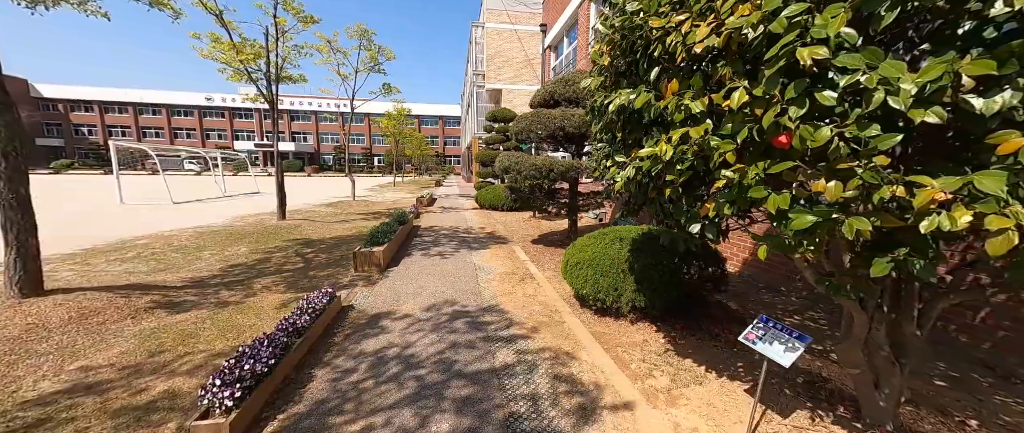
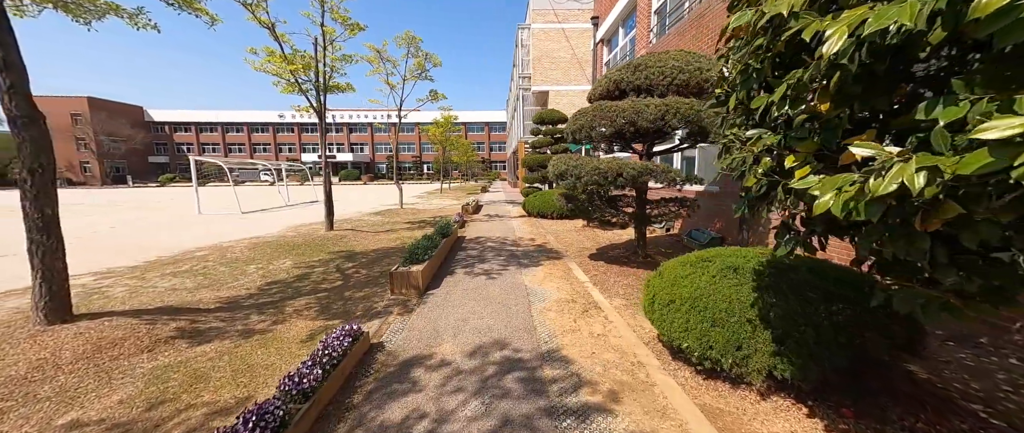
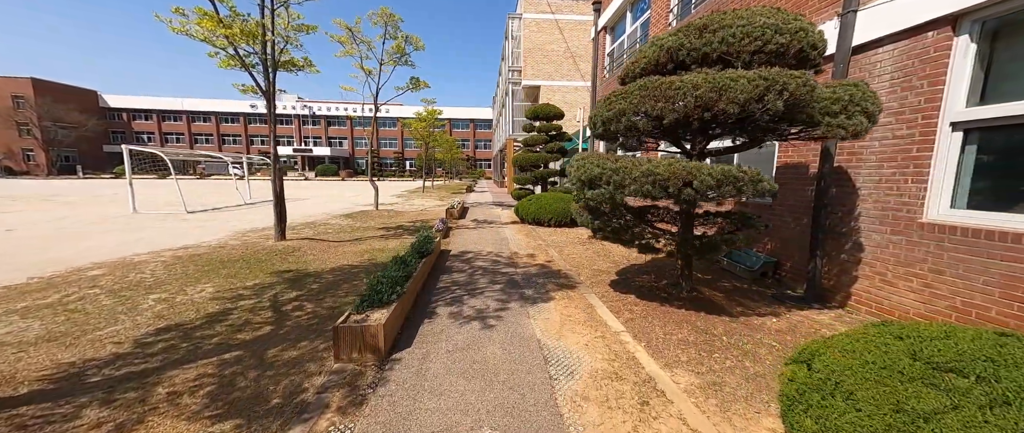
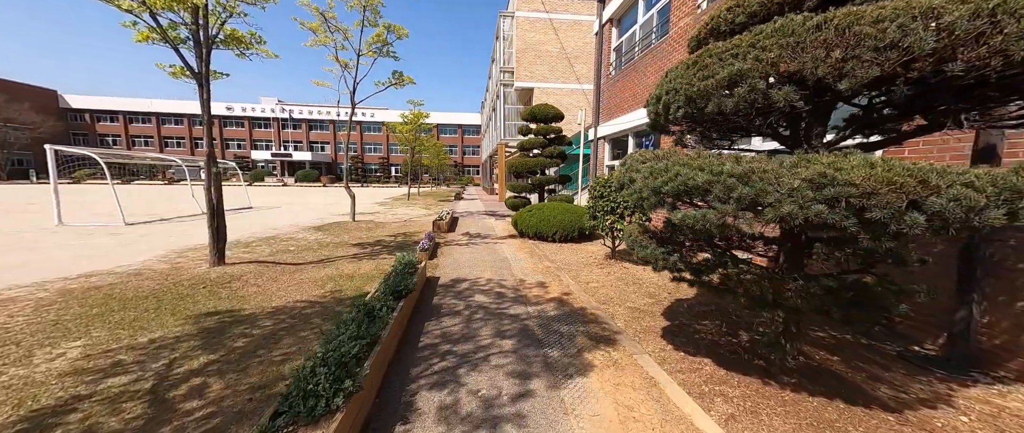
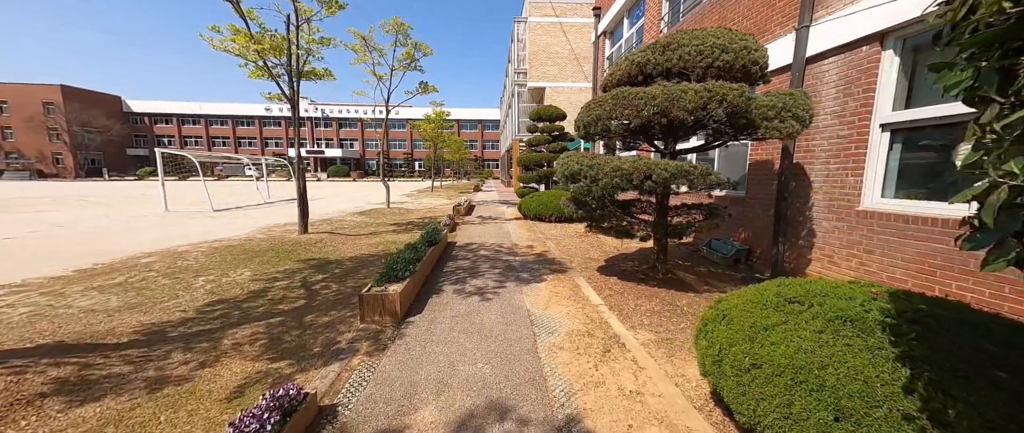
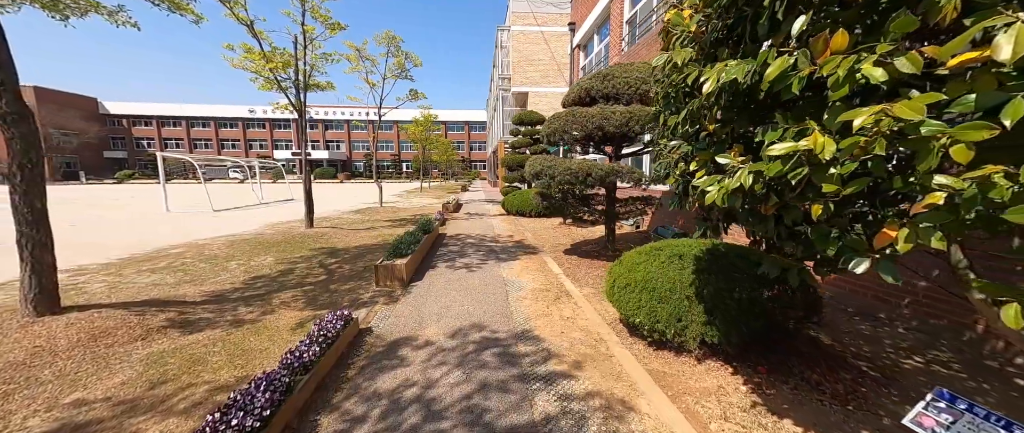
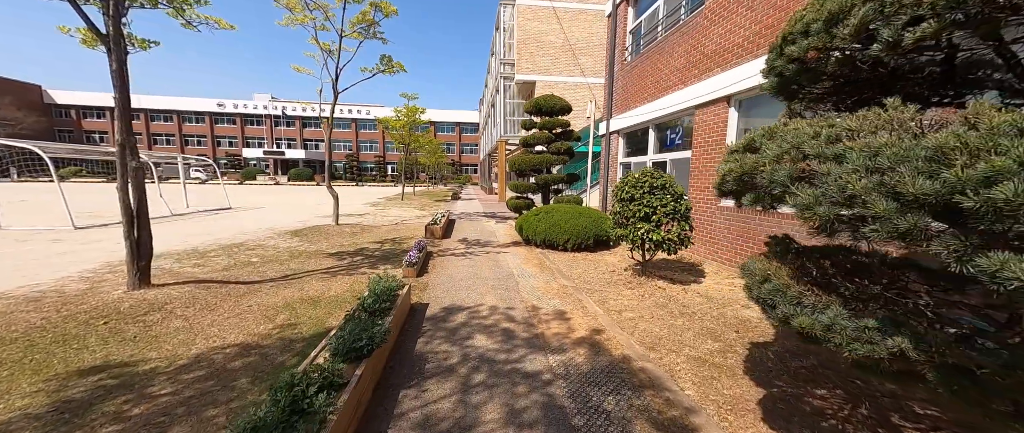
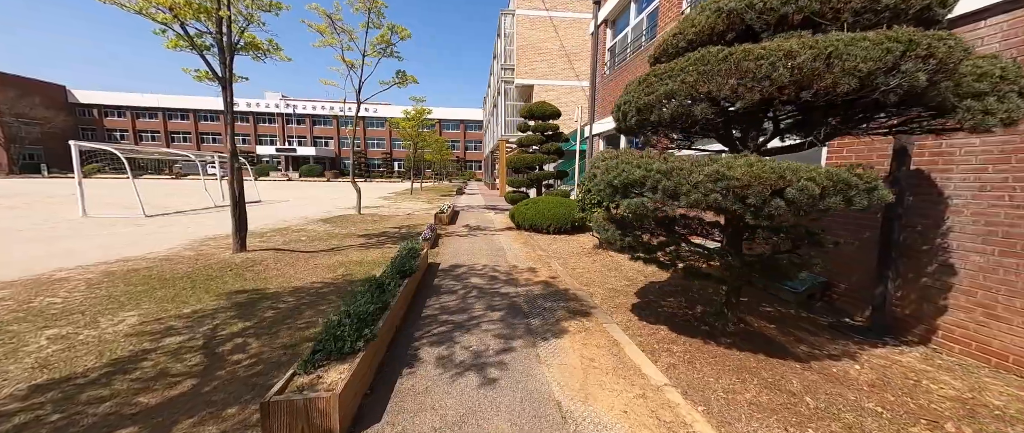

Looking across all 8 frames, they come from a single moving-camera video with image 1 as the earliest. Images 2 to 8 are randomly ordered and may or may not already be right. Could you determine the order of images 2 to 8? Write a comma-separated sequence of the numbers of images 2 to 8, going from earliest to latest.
6, 2, 5, 3, 8, 4, 7
